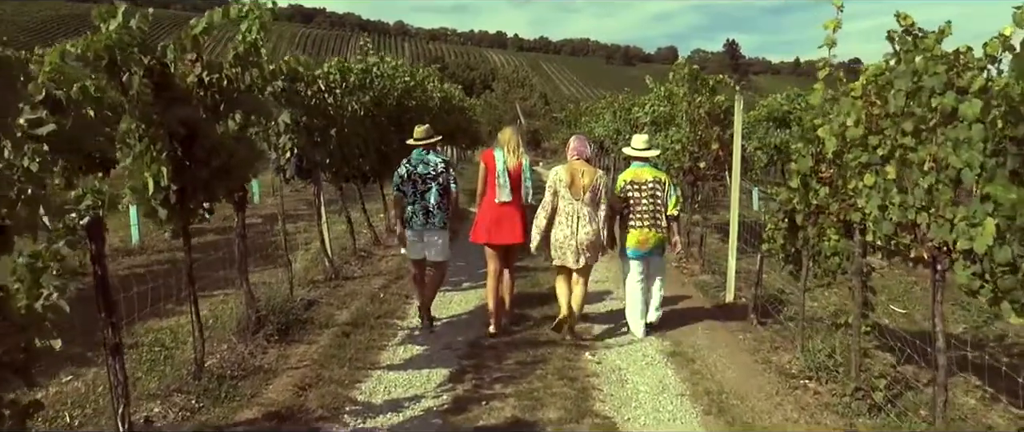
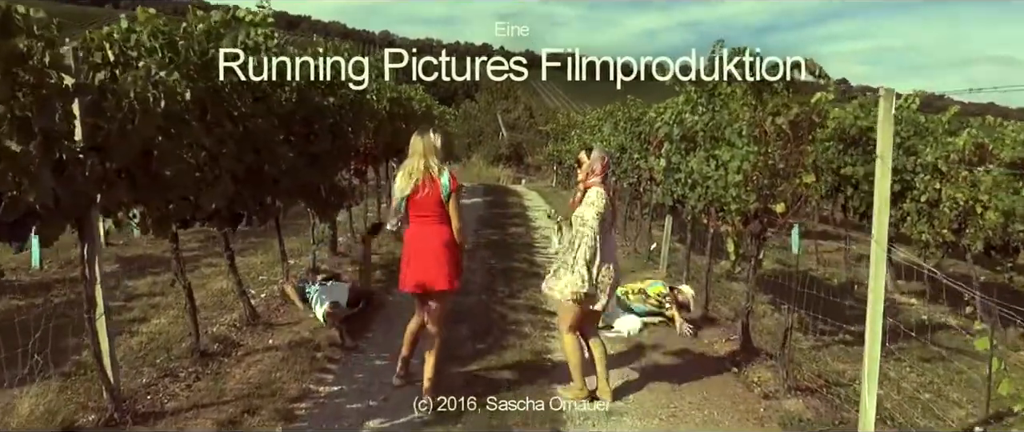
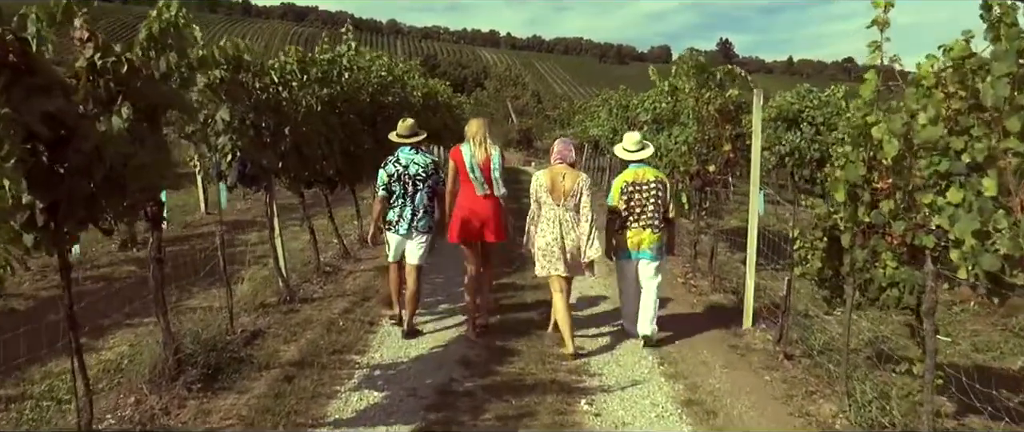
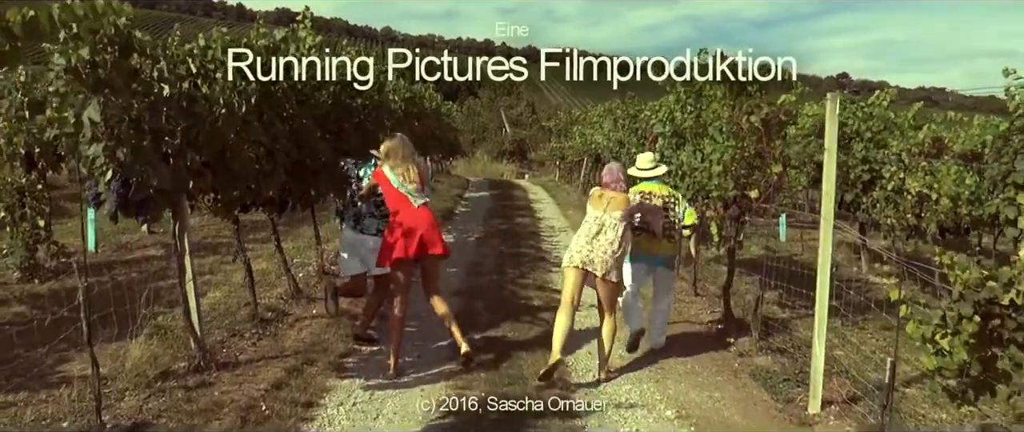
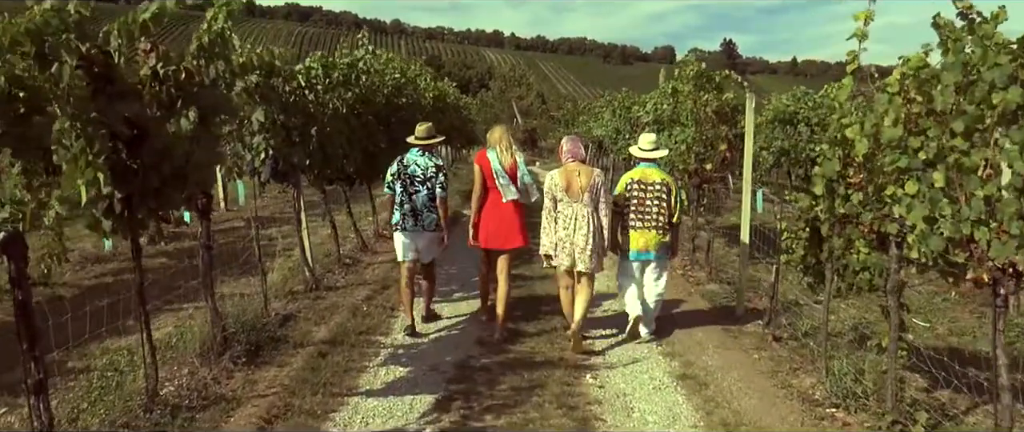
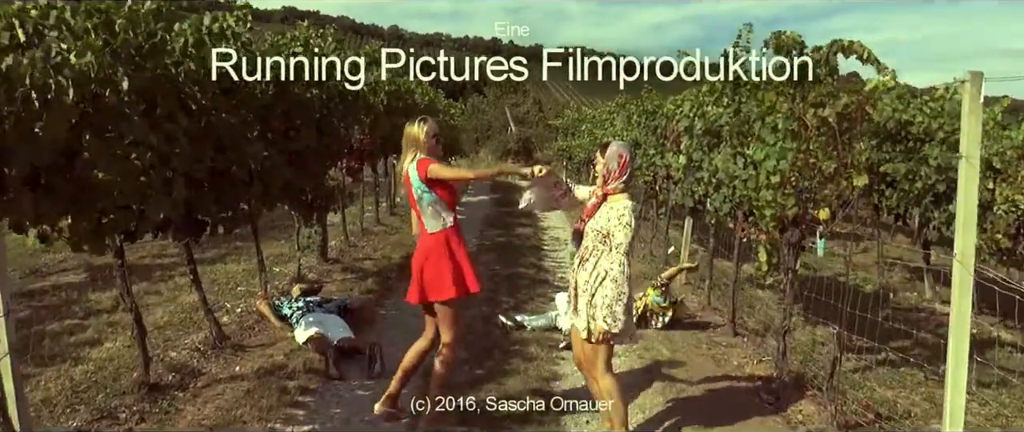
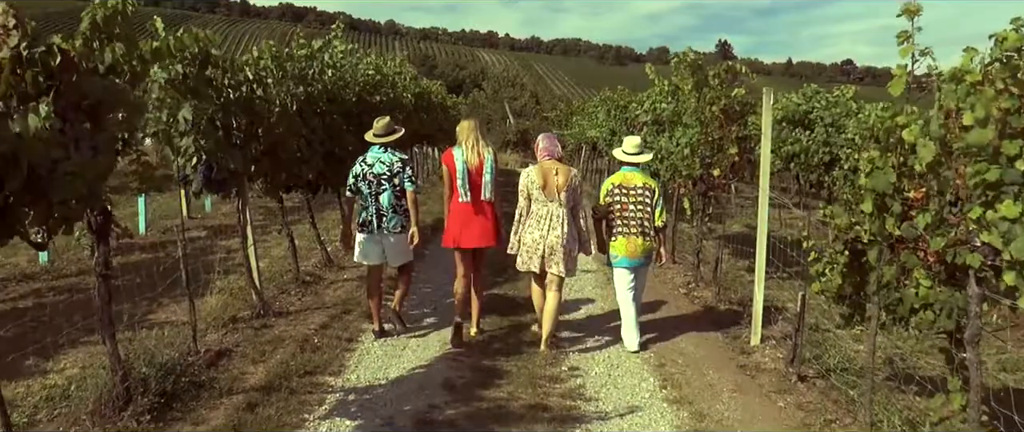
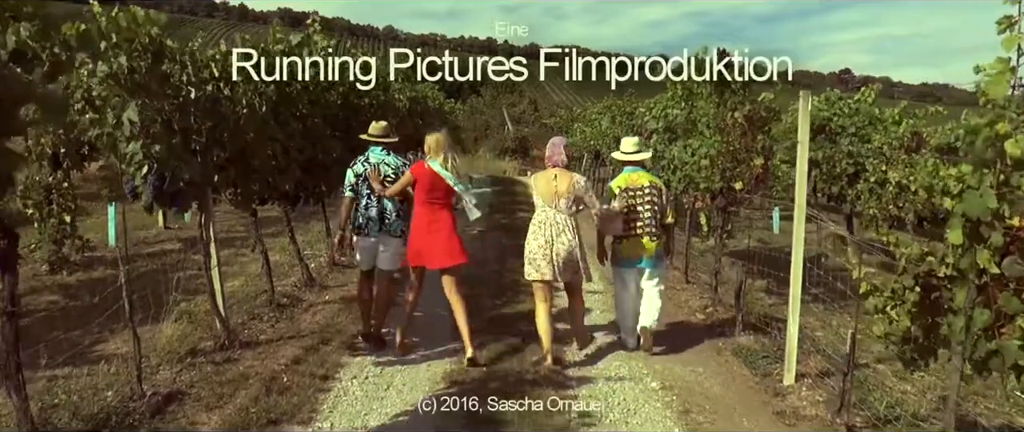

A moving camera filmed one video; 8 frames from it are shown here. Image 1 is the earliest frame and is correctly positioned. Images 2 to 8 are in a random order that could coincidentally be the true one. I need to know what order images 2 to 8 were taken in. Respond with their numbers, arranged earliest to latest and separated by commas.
5, 3, 7, 8, 4, 2, 6
